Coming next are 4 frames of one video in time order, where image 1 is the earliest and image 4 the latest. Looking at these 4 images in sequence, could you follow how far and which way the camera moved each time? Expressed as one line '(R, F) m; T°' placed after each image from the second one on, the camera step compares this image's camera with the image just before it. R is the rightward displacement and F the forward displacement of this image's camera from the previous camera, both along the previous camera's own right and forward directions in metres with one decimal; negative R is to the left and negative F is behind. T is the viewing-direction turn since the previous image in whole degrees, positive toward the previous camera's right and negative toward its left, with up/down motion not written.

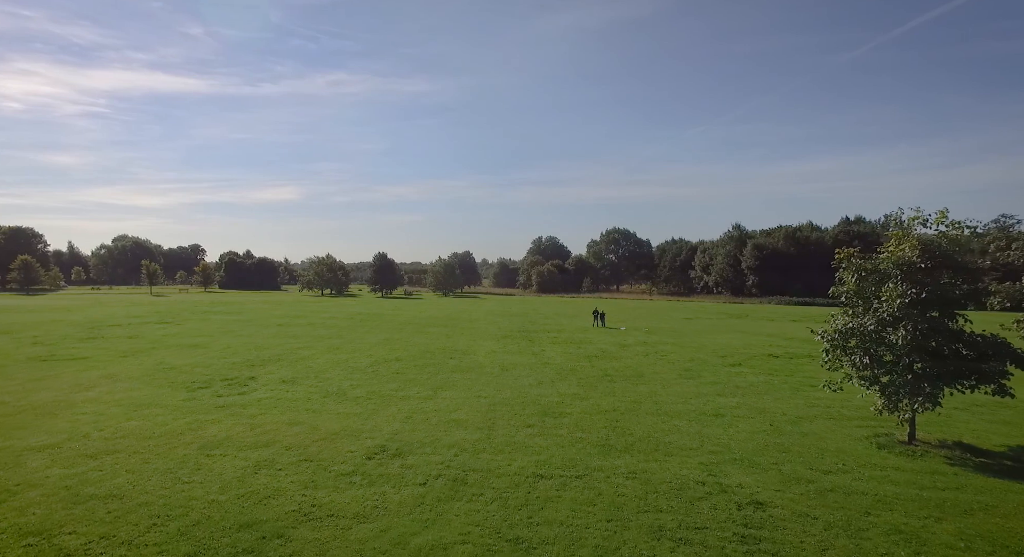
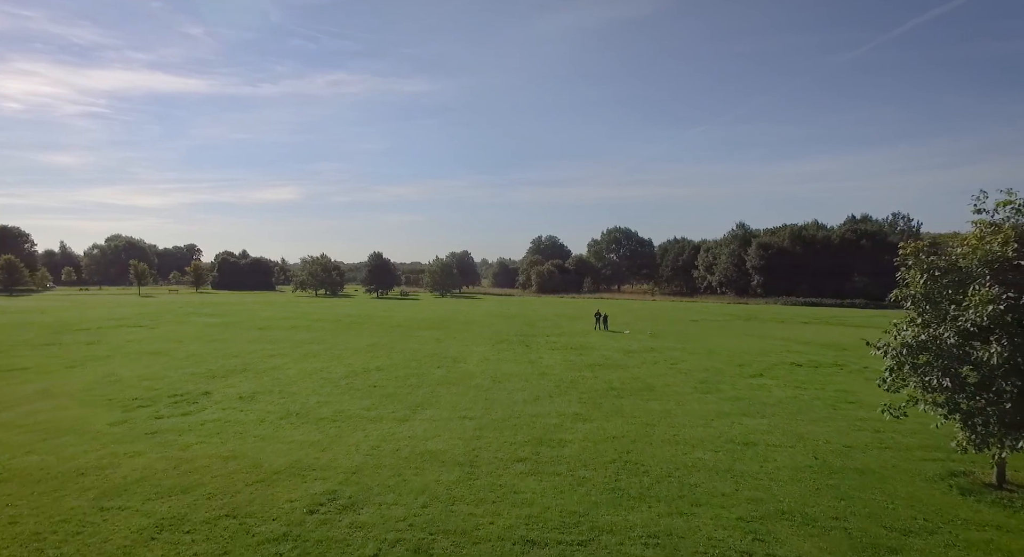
(+0.3, +3.8) m; 0°
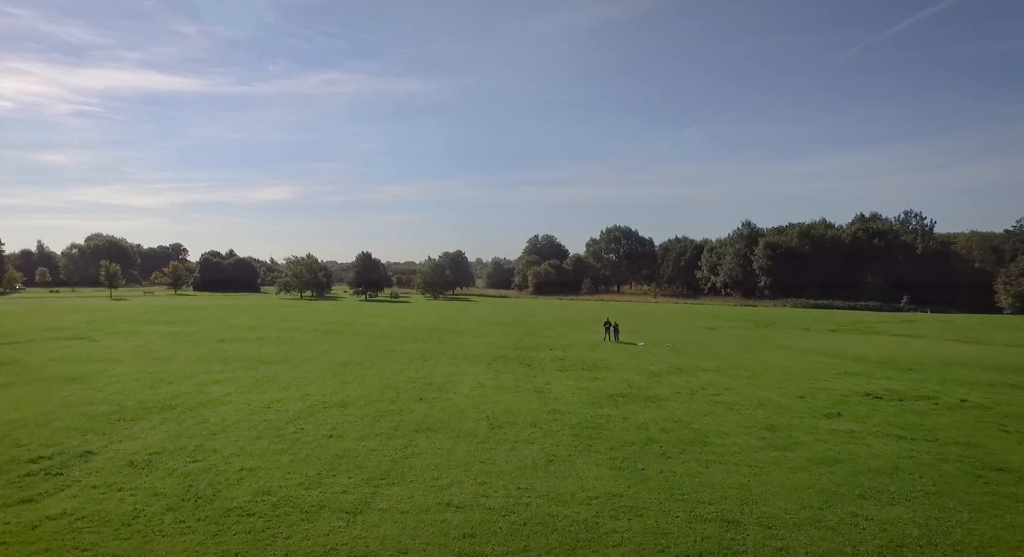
(-0.3, +7.3) m; 0°
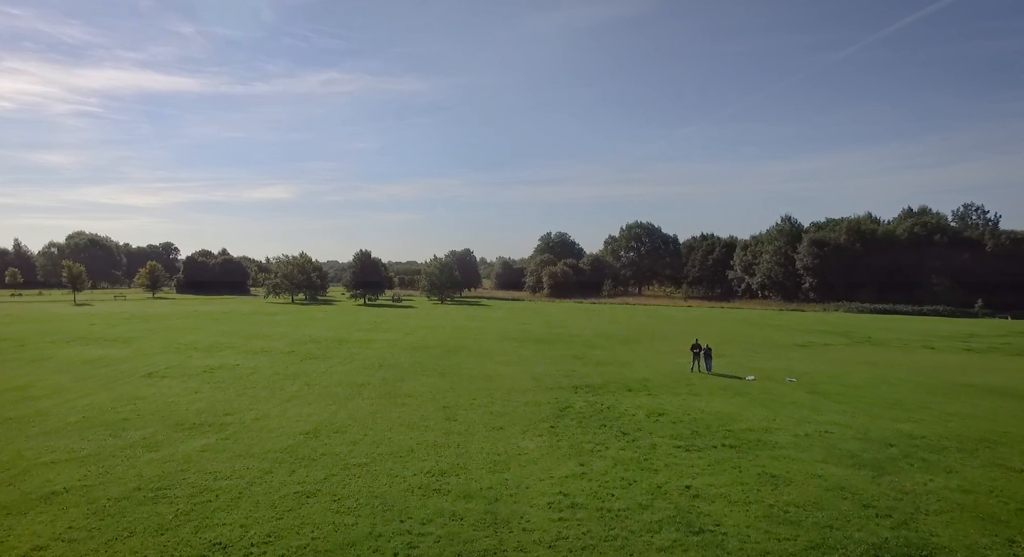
(-2.8, +15.4) m; 0°
